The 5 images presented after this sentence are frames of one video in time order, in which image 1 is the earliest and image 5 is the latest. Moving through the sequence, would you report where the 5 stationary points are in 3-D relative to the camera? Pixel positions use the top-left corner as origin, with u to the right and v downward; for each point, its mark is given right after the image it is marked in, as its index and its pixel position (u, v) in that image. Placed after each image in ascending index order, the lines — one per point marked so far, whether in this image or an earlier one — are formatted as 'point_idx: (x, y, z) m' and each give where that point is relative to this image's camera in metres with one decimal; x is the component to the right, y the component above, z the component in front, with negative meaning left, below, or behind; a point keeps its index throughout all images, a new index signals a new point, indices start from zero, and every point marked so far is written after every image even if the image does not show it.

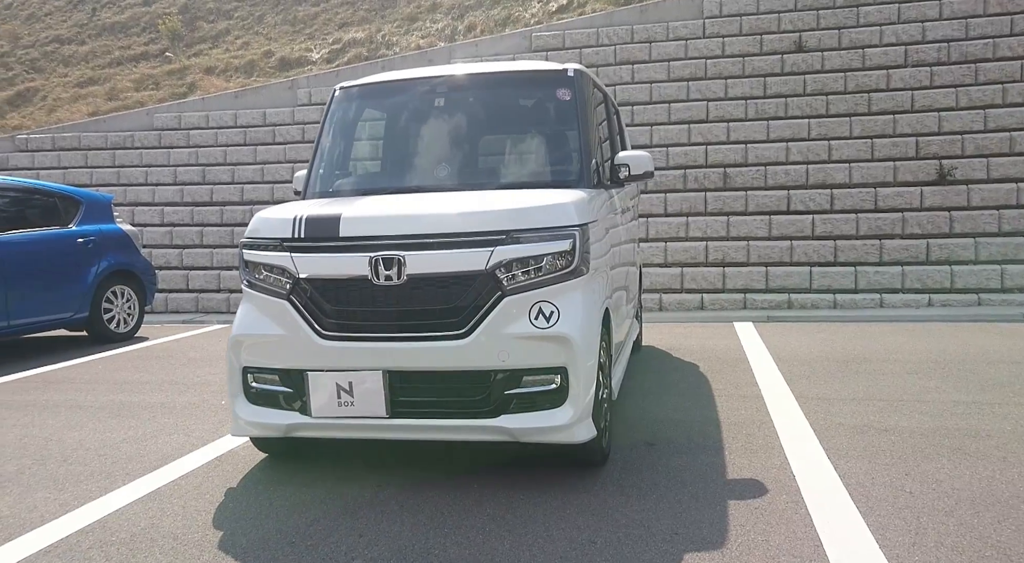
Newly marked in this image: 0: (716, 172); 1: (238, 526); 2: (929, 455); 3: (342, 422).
0: (+2.6, +1.4, +10.2) m
1: (-1.1, -1.0, +3.3) m
2: (+2.1, -0.9, +3.9) m
3: (-0.8, -0.7, +3.7) m
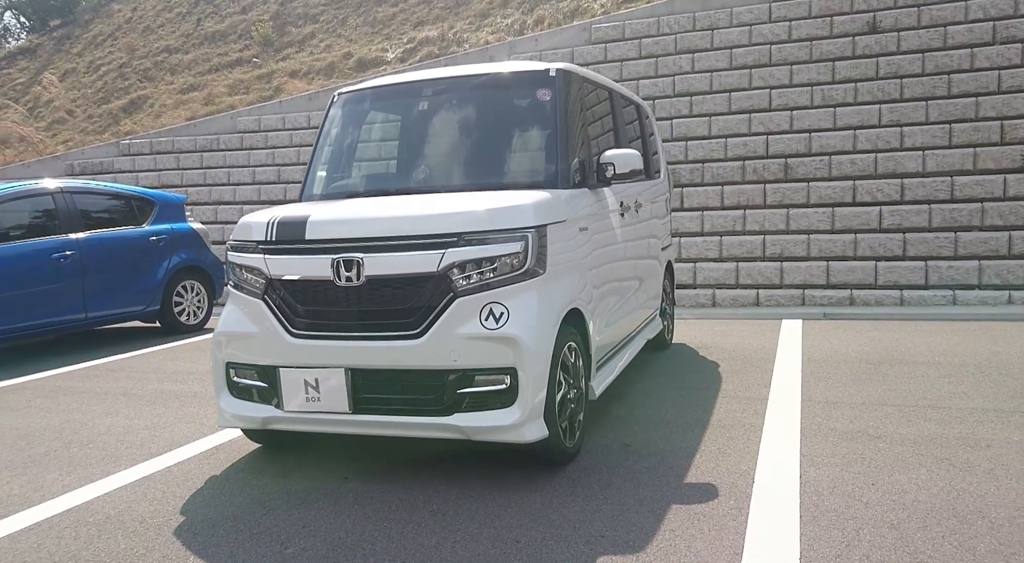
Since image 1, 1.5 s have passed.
0: (+3.3, +1.5, +9.8) m
1: (-1.4, -1.0, +3.5) m
2: (+1.9, -0.9, +3.7) m
3: (-1.0, -0.7, +3.9) m
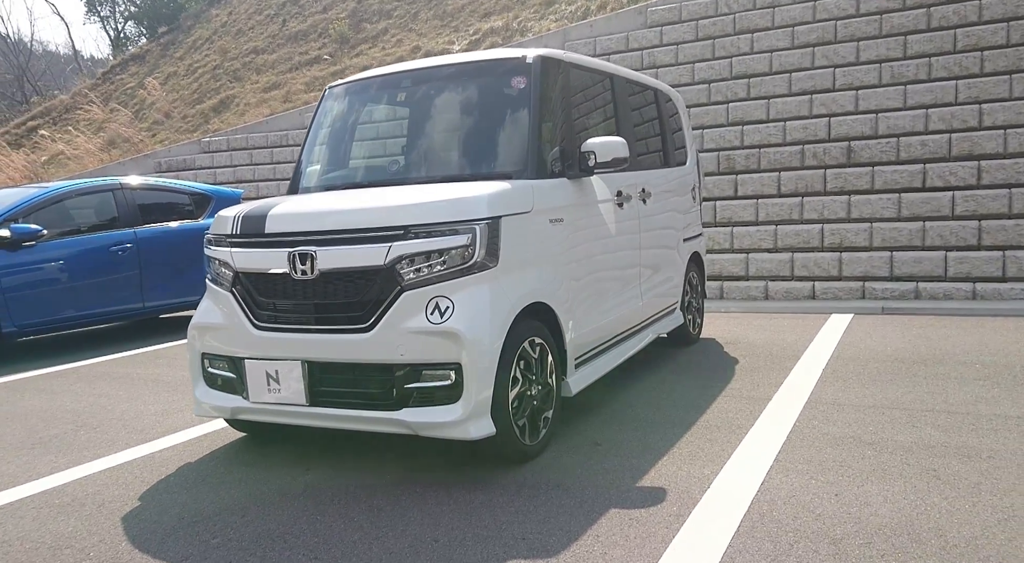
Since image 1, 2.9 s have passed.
0: (+3.8, +1.6, +9.3) m
1: (-1.6, -1.0, +3.6) m
2: (+1.6, -0.8, +3.4) m
3: (-1.2, -0.6, +3.9) m
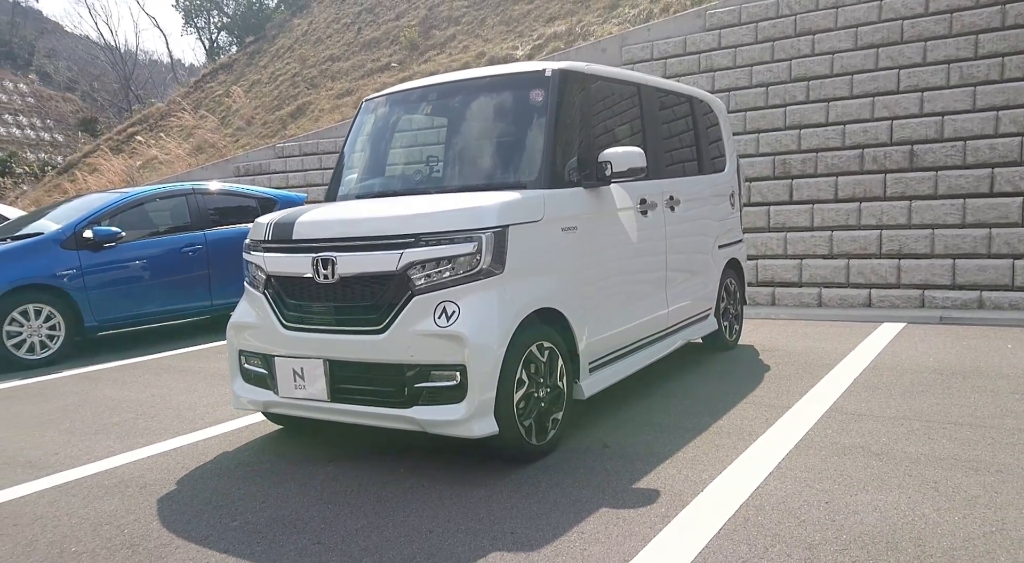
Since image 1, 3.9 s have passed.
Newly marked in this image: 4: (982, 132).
0: (+4.4, +1.5, +9.0) m
1: (-1.6, -1.0, +3.9) m
2: (+1.6, -0.9, +3.4) m
3: (-1.1, -0.6, +4.2) m
4: (+5.1, +1.6, +8.7) m
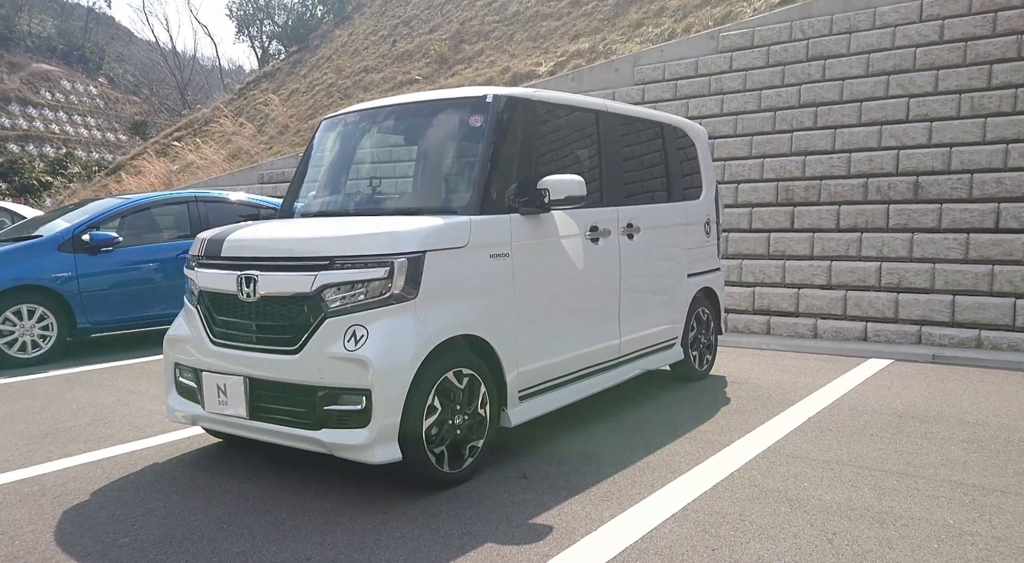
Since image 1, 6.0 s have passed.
0: (+4.3, +1.1, +8.7) m
1: (-2.0, -1.1, +4.0) m
2: (+1.1, -1.1, +3.3) m
3: (-1.5, -0.7, +4.2) m
4: (+5.1, +1.2, +8.4) m
